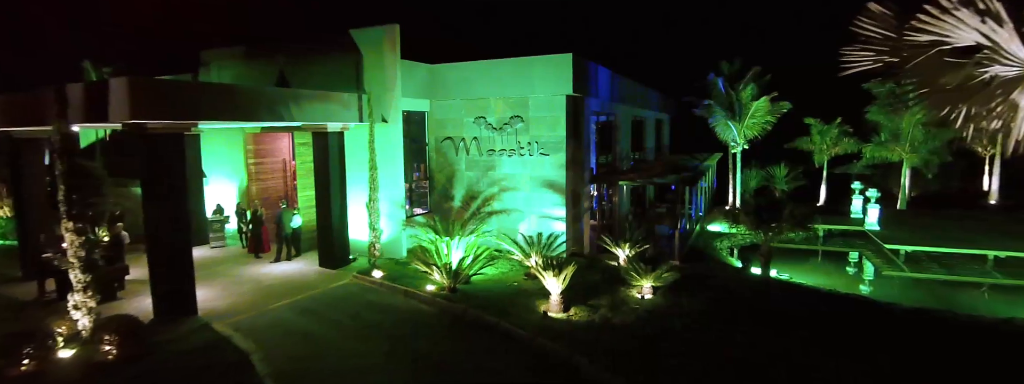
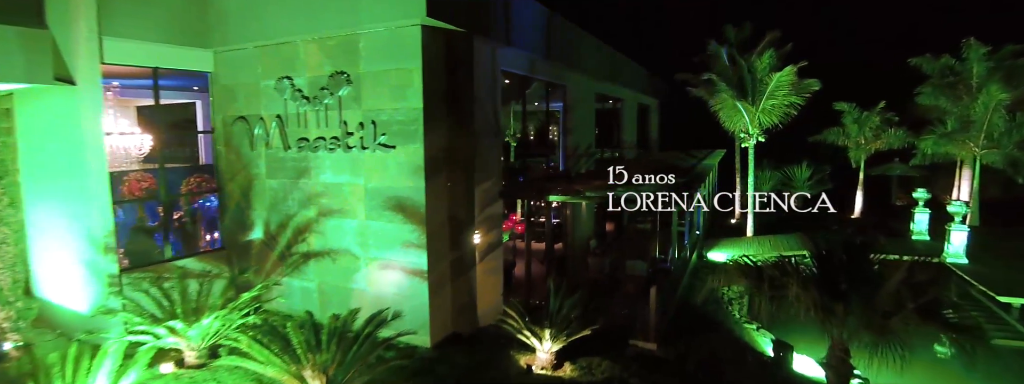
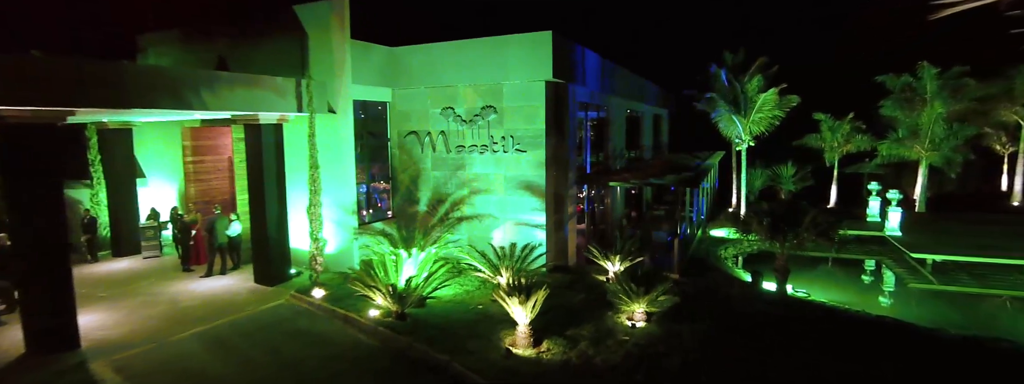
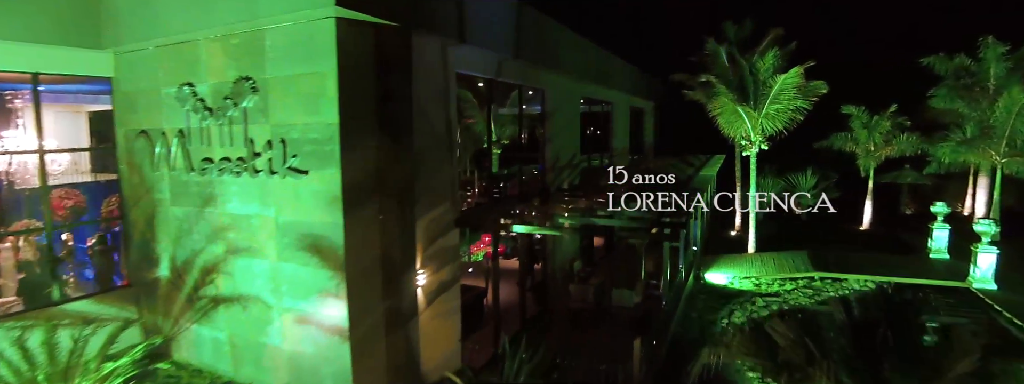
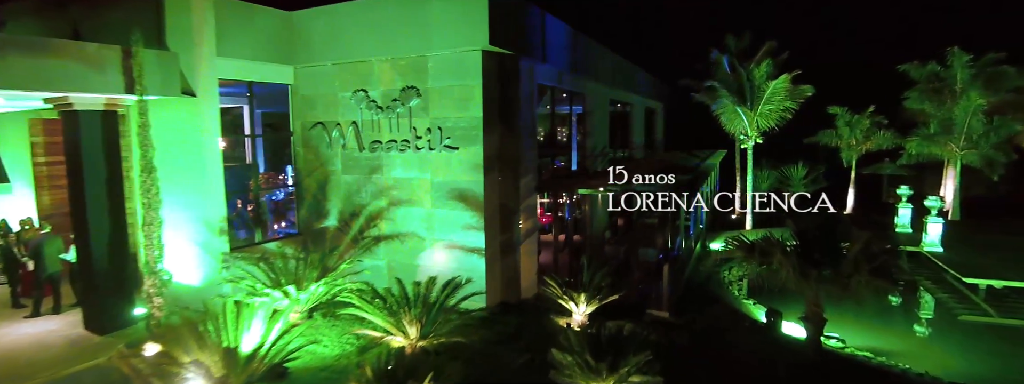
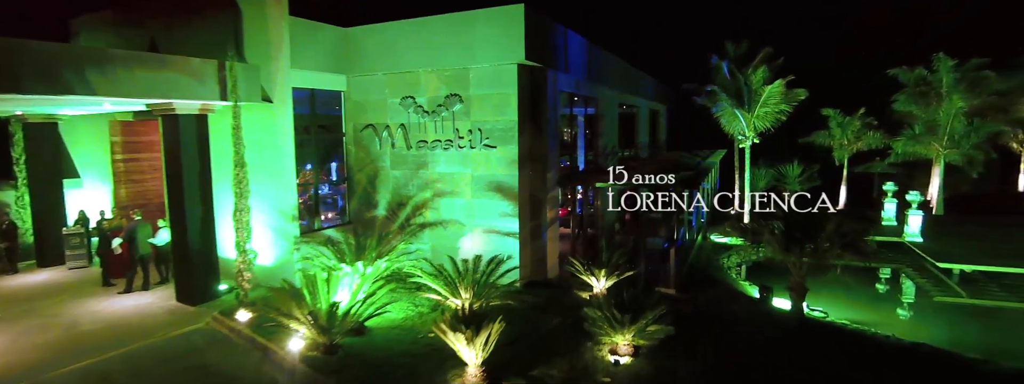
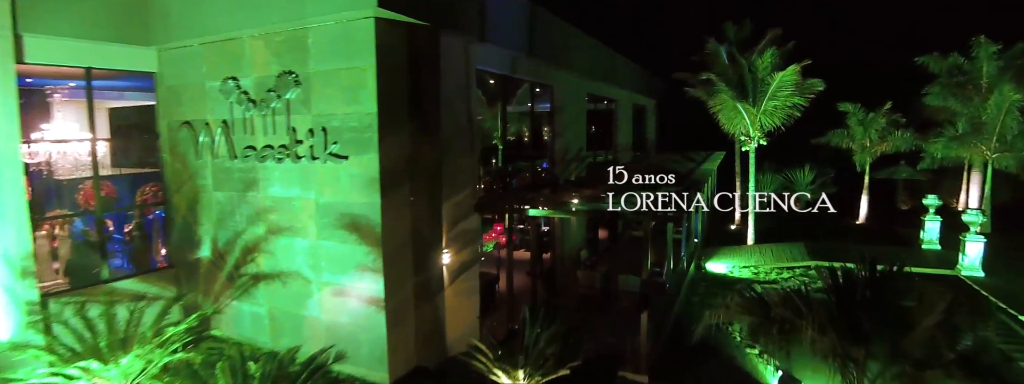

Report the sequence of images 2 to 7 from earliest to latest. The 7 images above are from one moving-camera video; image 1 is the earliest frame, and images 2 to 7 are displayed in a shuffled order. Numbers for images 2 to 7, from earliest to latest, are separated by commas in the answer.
3, 6, 5, 2, 7, 4
